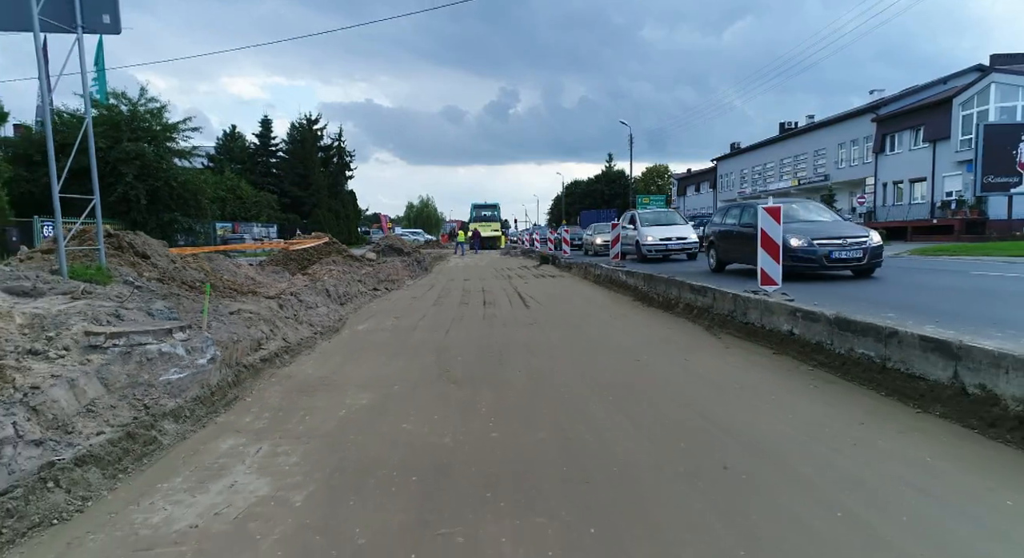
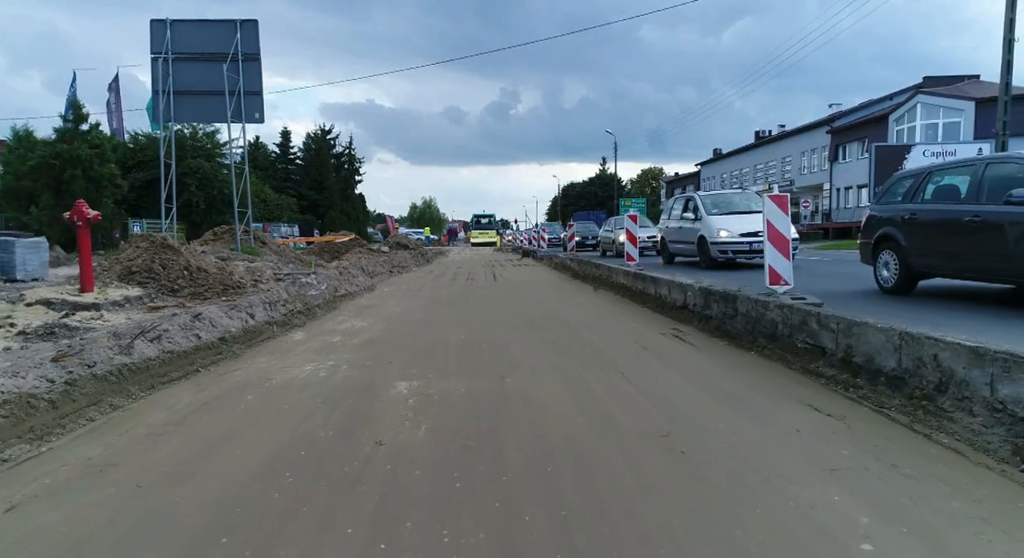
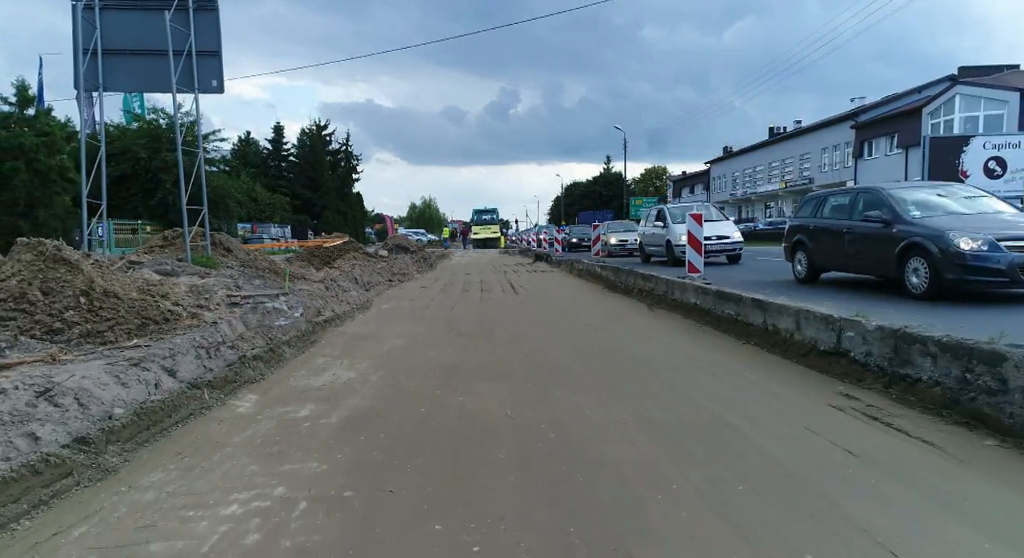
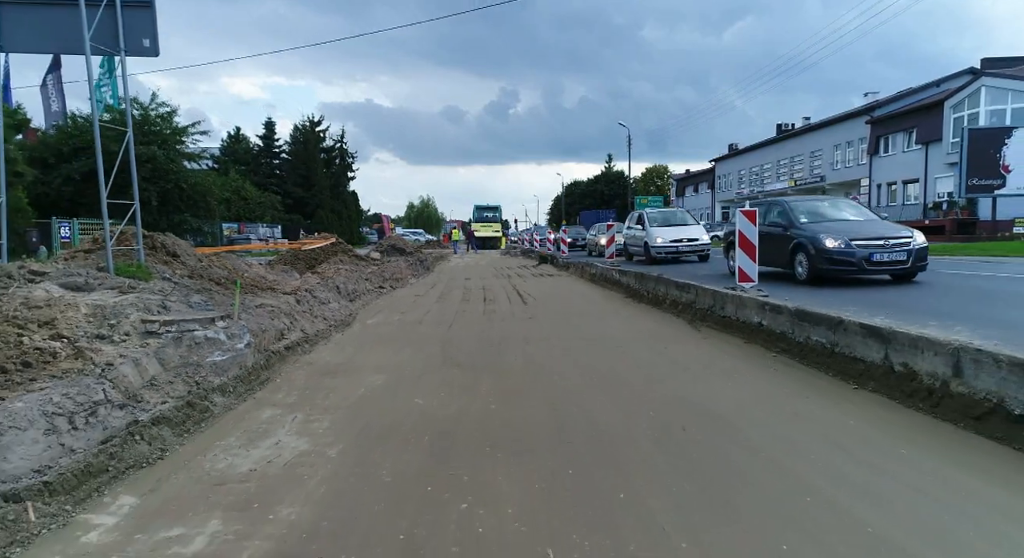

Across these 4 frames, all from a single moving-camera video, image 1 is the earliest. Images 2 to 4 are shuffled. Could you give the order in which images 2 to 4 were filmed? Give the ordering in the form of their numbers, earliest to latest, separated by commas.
4, 3, 2
